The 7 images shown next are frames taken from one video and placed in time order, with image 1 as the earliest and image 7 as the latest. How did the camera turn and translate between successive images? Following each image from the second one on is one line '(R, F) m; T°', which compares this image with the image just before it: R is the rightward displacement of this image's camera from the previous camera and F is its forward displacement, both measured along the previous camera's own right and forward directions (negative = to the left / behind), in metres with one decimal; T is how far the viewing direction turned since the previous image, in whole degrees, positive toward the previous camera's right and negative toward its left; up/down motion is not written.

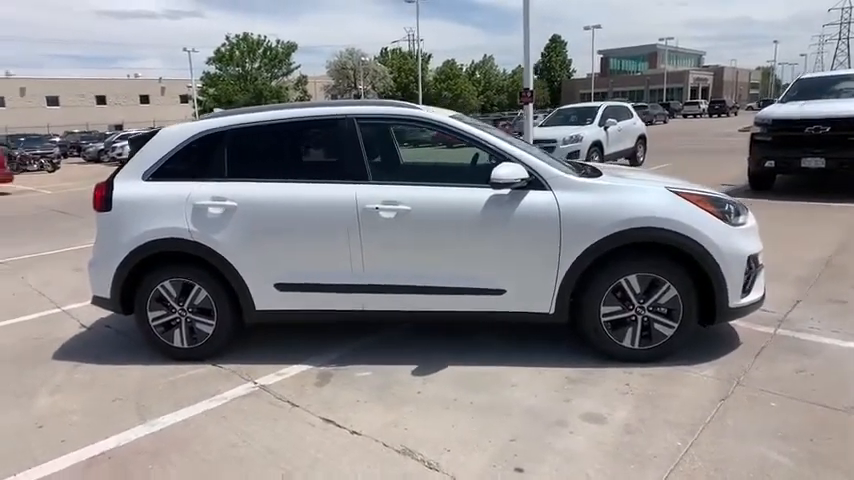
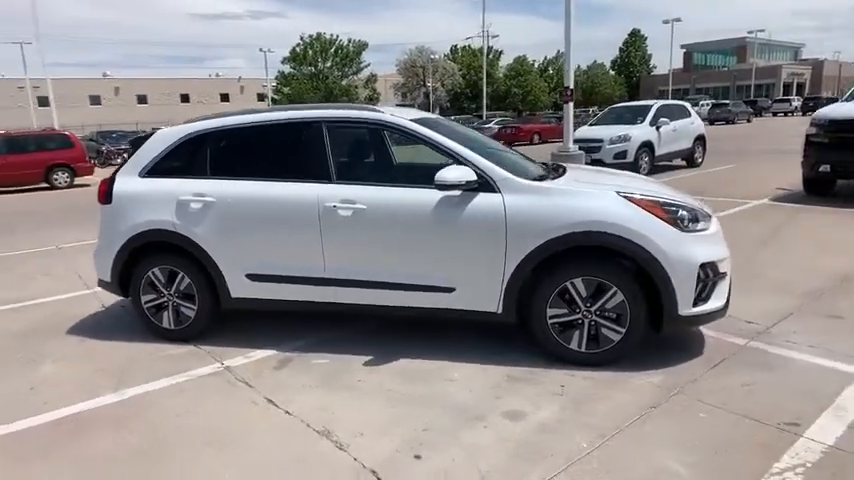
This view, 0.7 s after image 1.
(+0.9, -0.1) m; -7°
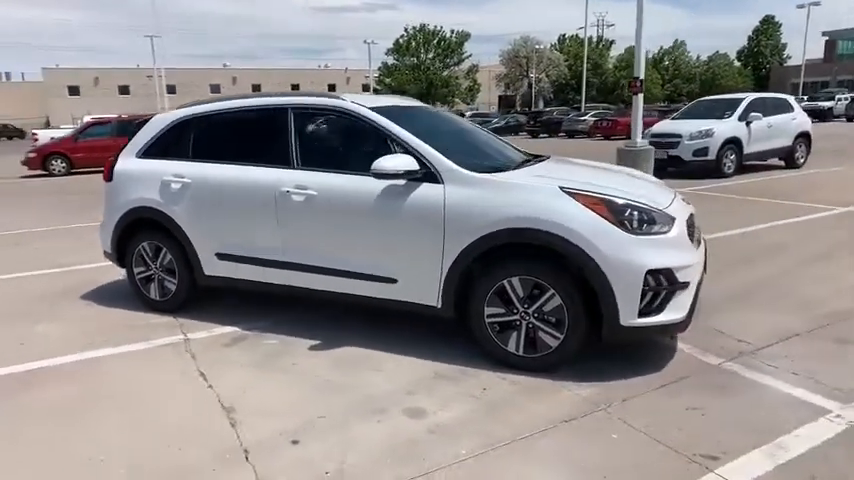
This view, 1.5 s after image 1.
(+1.2, +0.2) m; -10°
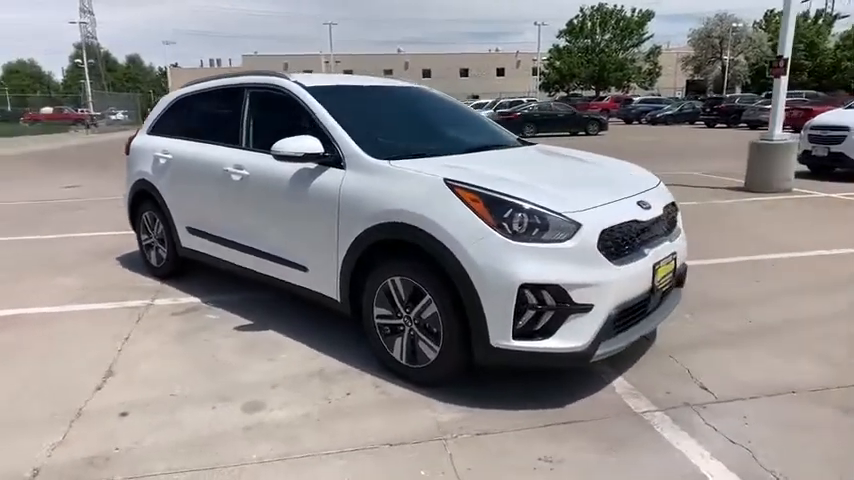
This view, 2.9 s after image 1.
(+1.8, +0.6) m; -17°
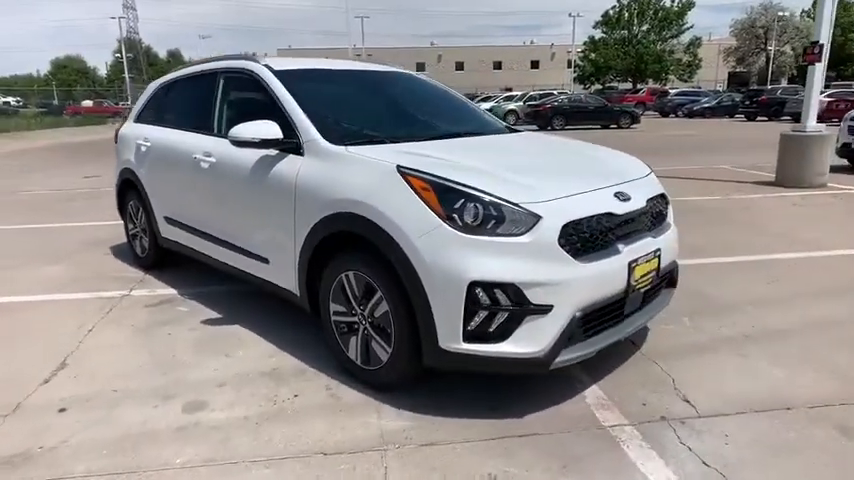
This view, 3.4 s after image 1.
(+0.4, +0.3) m; -3°
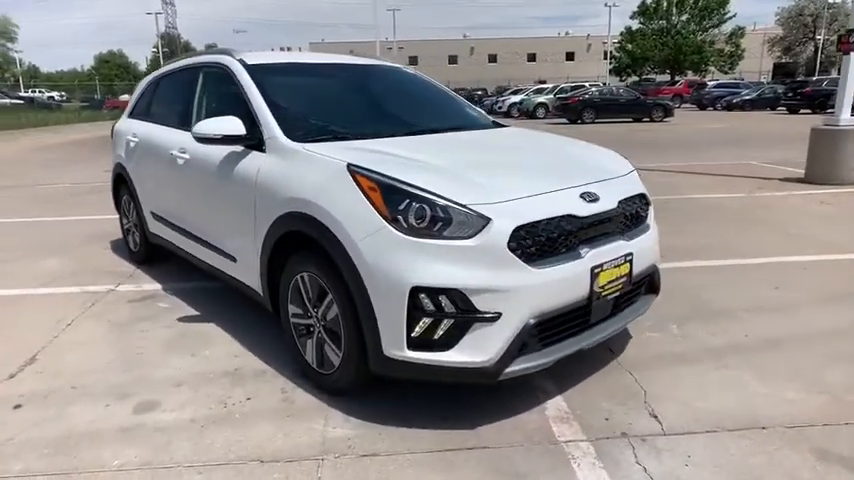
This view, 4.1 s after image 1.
(+0.4, +0.1) m; -3°
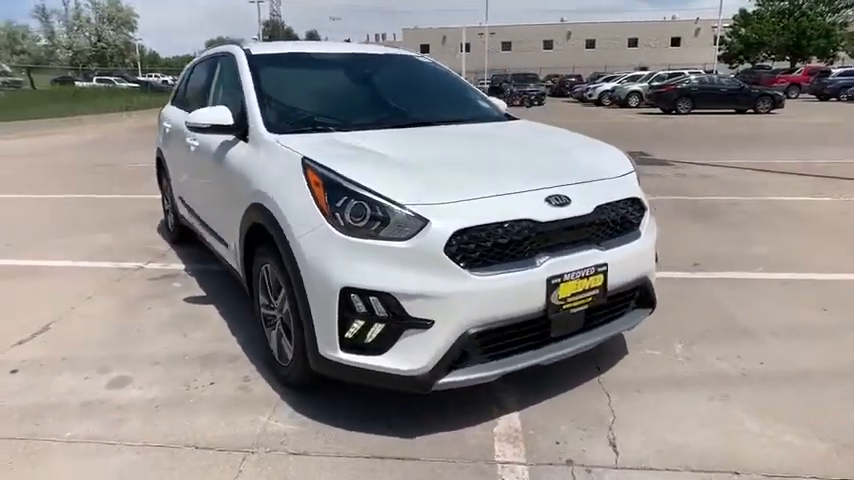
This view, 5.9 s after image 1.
(+0.7, +0.2) m; -9°
